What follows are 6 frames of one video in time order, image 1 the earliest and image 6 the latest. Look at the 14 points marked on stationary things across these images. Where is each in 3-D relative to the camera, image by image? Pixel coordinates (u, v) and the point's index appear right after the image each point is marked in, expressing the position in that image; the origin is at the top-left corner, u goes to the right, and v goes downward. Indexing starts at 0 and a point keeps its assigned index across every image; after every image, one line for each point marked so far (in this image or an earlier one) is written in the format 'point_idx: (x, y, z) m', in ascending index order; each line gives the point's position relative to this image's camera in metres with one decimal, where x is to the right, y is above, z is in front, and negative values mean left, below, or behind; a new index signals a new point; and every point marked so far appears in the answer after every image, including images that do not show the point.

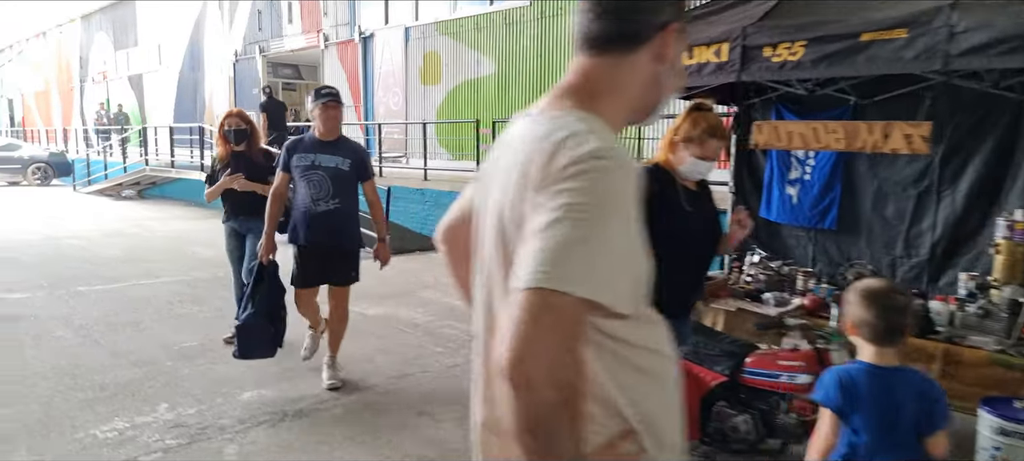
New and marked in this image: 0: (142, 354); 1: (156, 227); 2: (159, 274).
0: (-2.8, -0.9, +4.8) m
1: (-6.3, +0.1, +11.4) m
2: (-4.2, -0.5, +7.7) m
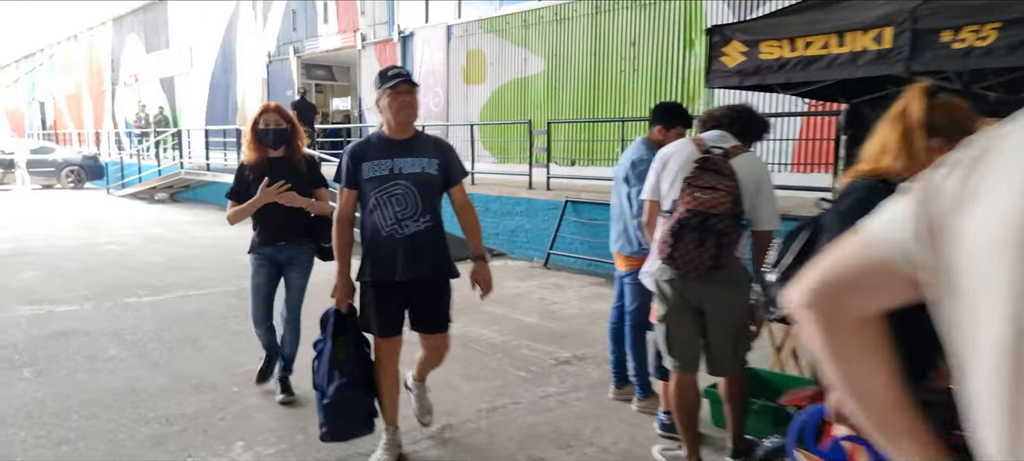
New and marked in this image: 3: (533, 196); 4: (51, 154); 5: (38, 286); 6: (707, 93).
0: (-2.1, -1.0, +4.4) m
1: (-5.4, 0.0, +11.1) m
2: (-3.4, -0.6, +7.2) m
3: (+0.3, +0.5, +9.4) m
4: (-13.8, +2.3, +19.5) m
5: (-5.0, -0.6, +6.9) m
6: (+2.7, +1.9, +9.0) m
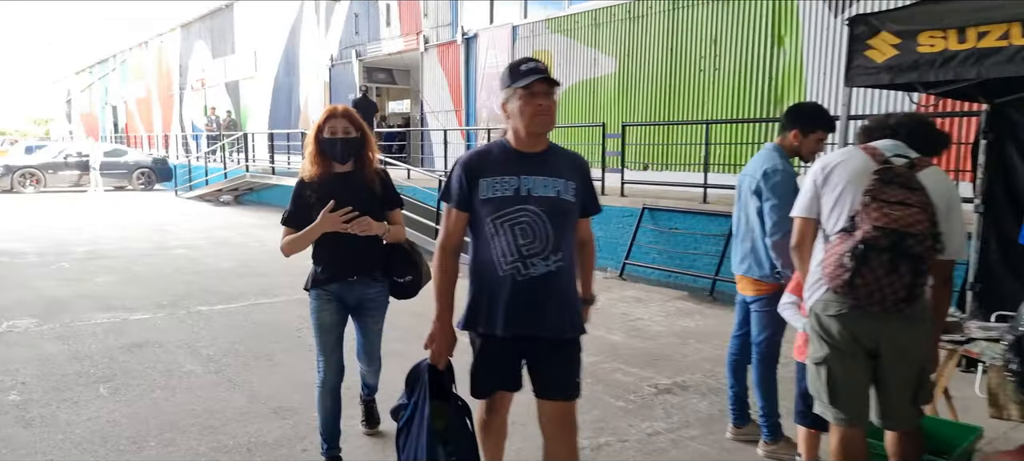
0: (-1.4, -1.1, +4.1) m
1: (-4.2, -0.1, +11.0) m
2: (-2.6, -0.7, +7.1) m
3: (+1.3, +0.4, +8.9) m
4: (-12.0, +2.3, +20.0) m
5: (-4.2, -0.6, +6.8) m
6: (+3.7, +1.8, +8.4) m
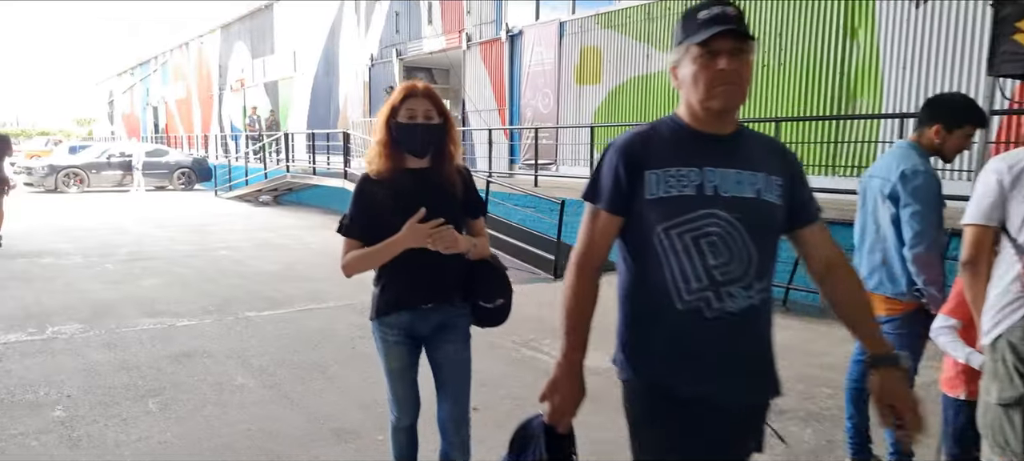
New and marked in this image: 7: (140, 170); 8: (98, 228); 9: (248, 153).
0: (-1.0, -1.1, +3.8) m
1: (-3.5, -0.1, +10.8) m
2: (-2.0, -0.7, +6.8) m
3: (+2.0, +0.3, +8.4) m
4: (-10.8, +2.3, +20.2) m
5: (-3.6, -0.7, +6.6) m
6: (+4.4, +1.7, +7.8) m
7: (-11.0, +1.8, +19.1) m
8: (-7.8, +0.1, +12.2) m
9: (-7.3, +2.2, +18.0) m
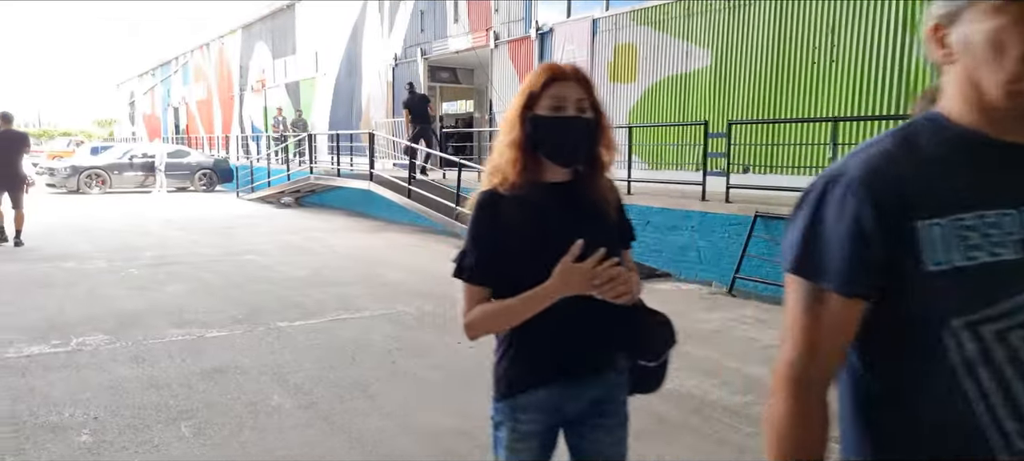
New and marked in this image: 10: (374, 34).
0: (-0.6, -1.2, +3.4) m
1: (-3.0, -0.2, +10.5) m
2: (-1.5, -0.7, +6.5) m
3: (+2.5, +0.3, +8.0) m
4: (-10.1, +2.2, +20.0) m
5: (-3.2, -0.7, +6.3) m
6: (+4.8, +1.6, +7.4) m
7: (-10.3, +1.7, +19.0) m
8: (-7.2, 0.0, +12.0) m
9: (-6.6, +2.1, +17.8) m
10: (-3.8, +5.4, +17.9) m
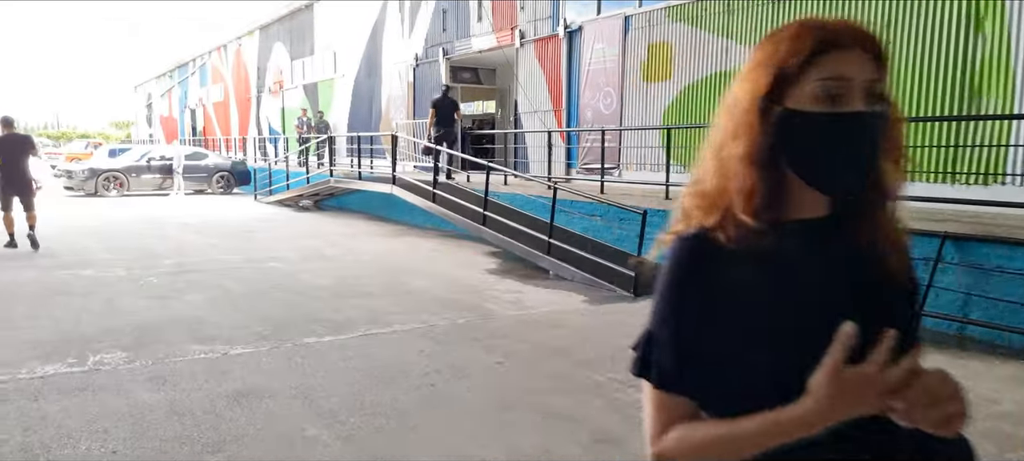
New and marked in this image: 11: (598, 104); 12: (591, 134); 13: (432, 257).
0: (-0.3, -1.2, +3.0) m
1: (-2.5, -0.3, +10.2) m
2: (-1.2, -0.8, +6.1) m
3: (+2.9, +0.2, +7.6) m
4: (-9.4, +2.2, +19.8) m
5: (-2.8, -0.8, +5.9) m
6: (+5.2, +1.5, +6.9) m
7: (-9.7, +1.7, +18.8) m
8: (-6.8, -0.1, +11.7) m
9: (-6.0, +2.0, +17.5) m
10: (-3.2, +5.3, +17.5) m
11: (+1.5, +2.2, +11.4) m
12: (+1.4, +1.7, +11.5) m
13: (-1.2, -0.4, +9.5) m
